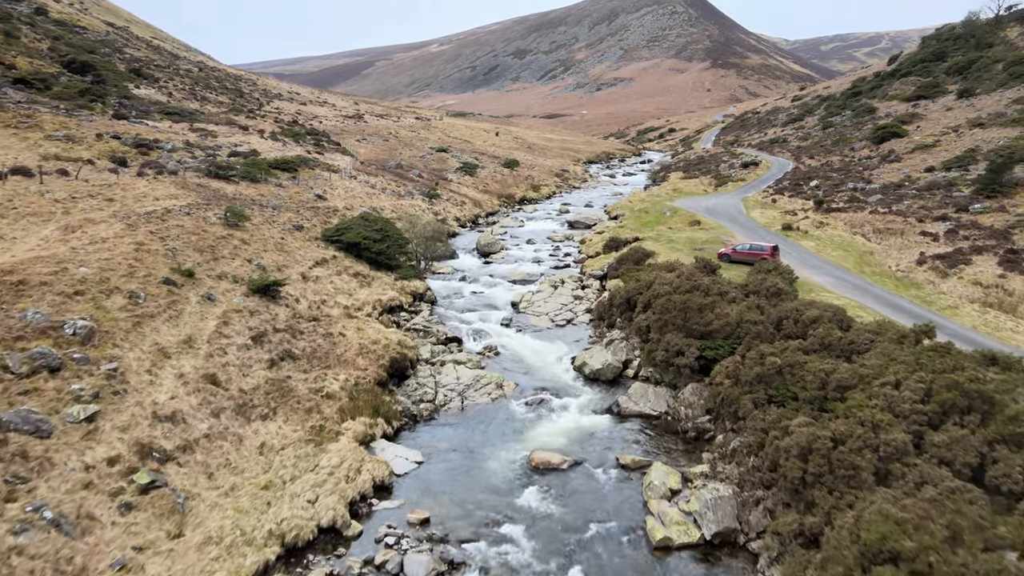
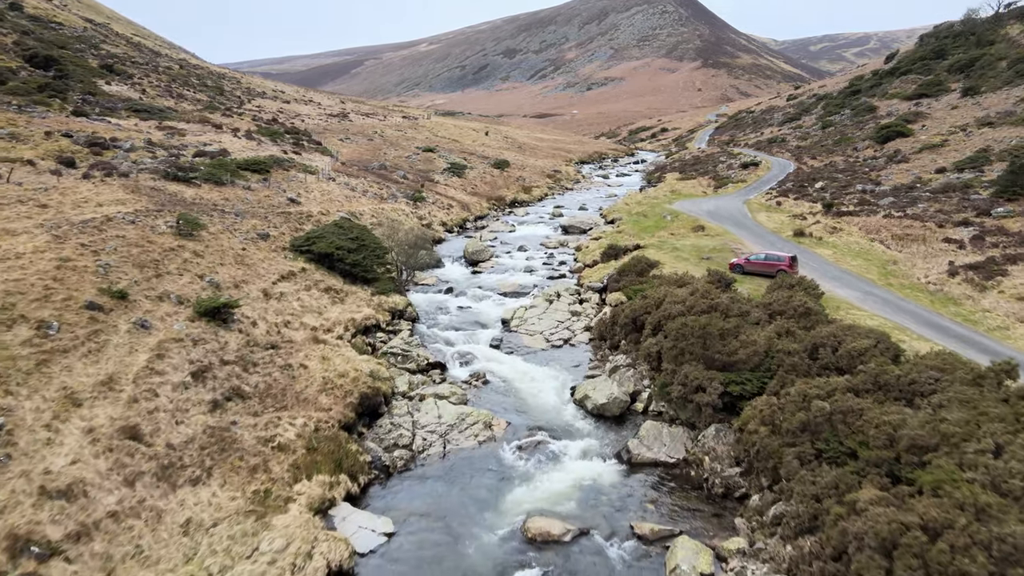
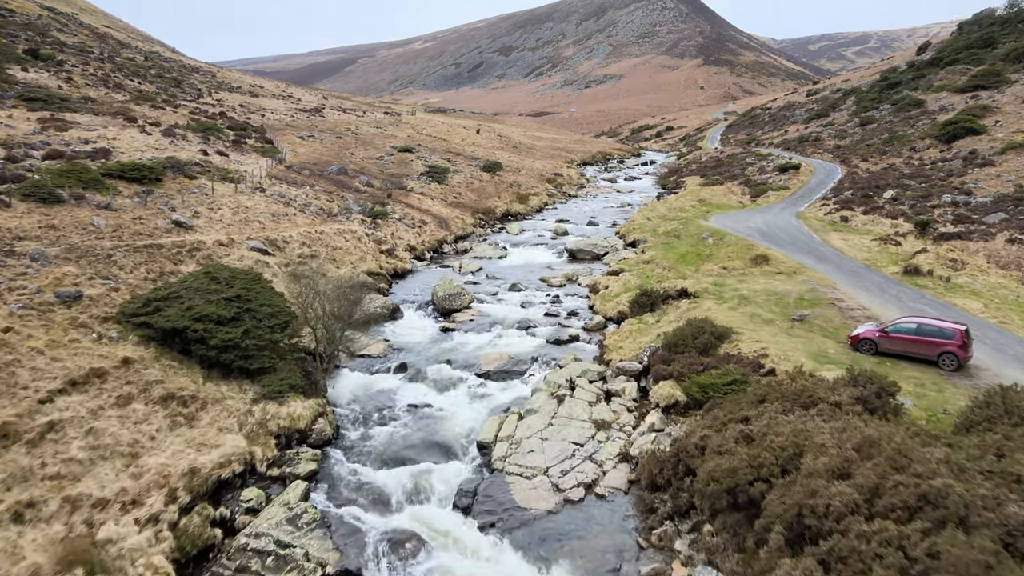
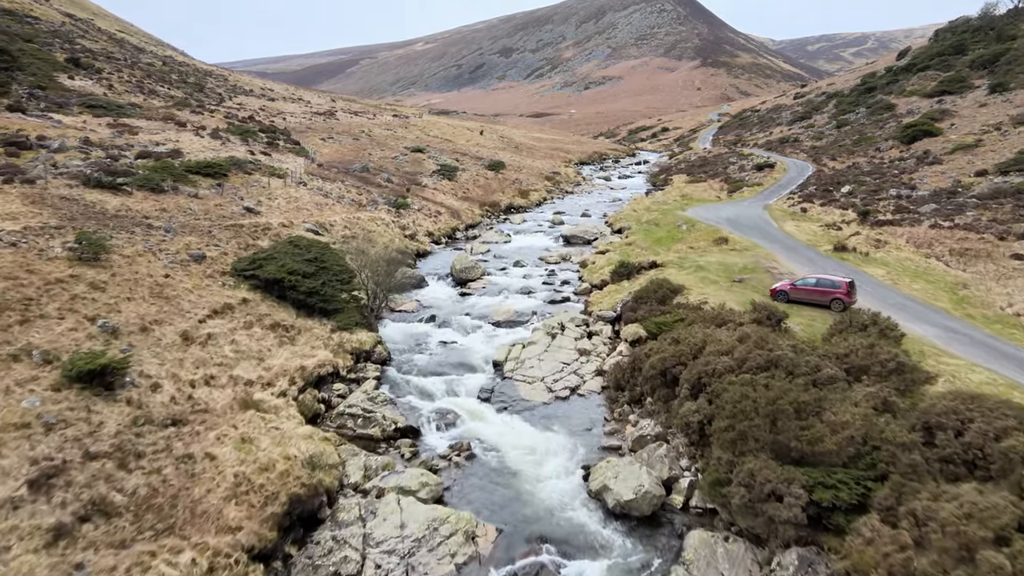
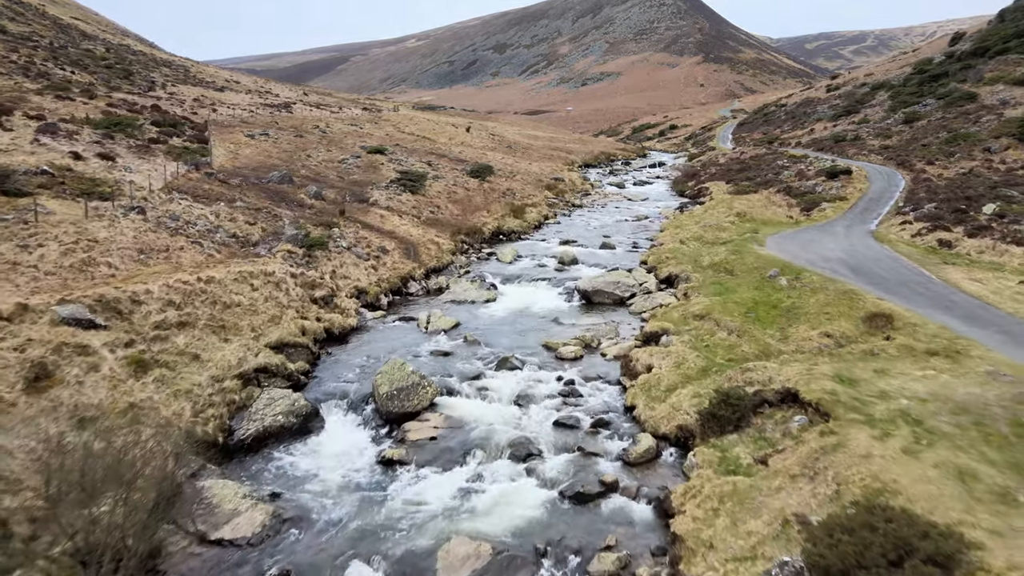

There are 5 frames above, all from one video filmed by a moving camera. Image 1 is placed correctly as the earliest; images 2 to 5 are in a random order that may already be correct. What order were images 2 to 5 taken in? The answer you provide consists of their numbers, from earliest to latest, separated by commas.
2, 4, 3, 5
